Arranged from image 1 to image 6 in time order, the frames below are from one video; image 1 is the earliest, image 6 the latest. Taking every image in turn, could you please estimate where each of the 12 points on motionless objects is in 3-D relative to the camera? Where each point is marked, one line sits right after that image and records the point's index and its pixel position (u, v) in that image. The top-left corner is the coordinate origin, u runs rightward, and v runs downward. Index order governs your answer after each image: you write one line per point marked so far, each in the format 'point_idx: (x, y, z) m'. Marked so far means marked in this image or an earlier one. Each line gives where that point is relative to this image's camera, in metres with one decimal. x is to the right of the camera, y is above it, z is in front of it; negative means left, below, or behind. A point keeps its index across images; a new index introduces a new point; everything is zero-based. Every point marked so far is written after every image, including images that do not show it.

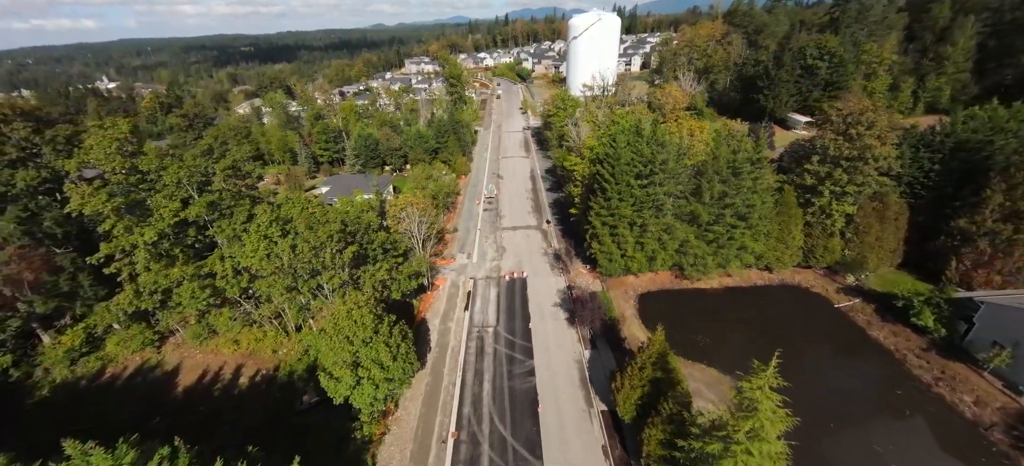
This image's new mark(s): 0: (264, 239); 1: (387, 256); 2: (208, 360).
0: (-10.3, -0.3, +15.0) m
1: (-5.8, -1.1, +16.9) m
2: (-15.9, -6.6, +18.9) m
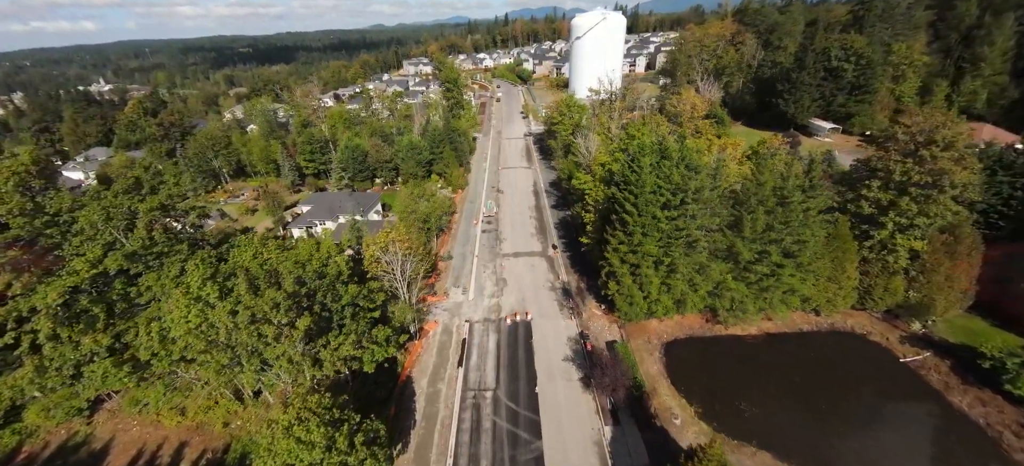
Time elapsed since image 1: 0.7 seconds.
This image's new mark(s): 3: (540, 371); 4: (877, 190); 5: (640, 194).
0: (-10.2, -2.3, +11.7) m
1: (-5.7, -3.1, +13.6) m
2: (-15.7, -8.7, +15.6) m
3: (+1.3, -6.5, +17.1) m
4: (+17.9, +2.1, +17.7) m
5: (+5.9, +1.8, +16.7) m
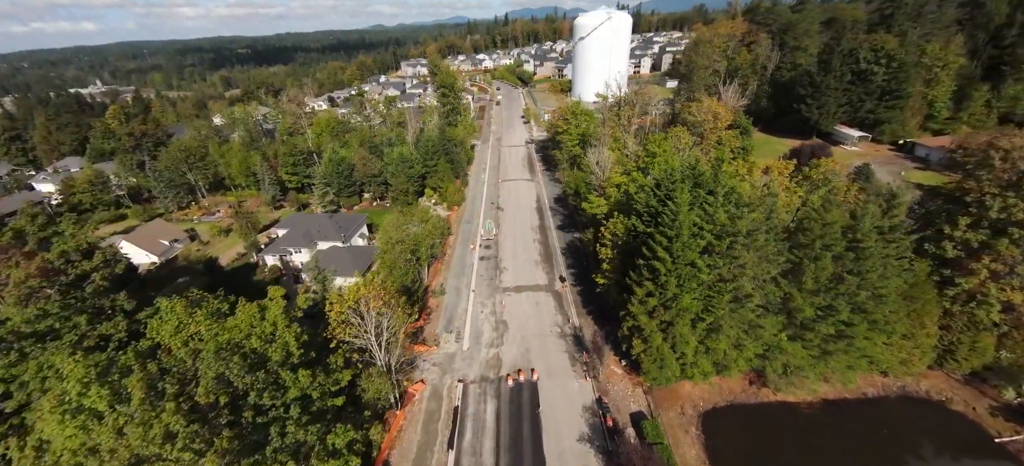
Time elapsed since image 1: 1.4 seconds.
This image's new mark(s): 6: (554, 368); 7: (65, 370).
0: (-10.1, -4.3, +8.3) m
1: (-5.6, -5.0, +10.2) m
2: (-15.6, -10.7, +12.2) m
3: (+1.4, -8.5, +13.7) m
4: (+18.0, +0.2, +14.3) m
5: (+6.0, -0.2, +13.4) m
6: (+2.0, -6.4, +17.2) m
7: (-11.7, -3.5, +9.5) m
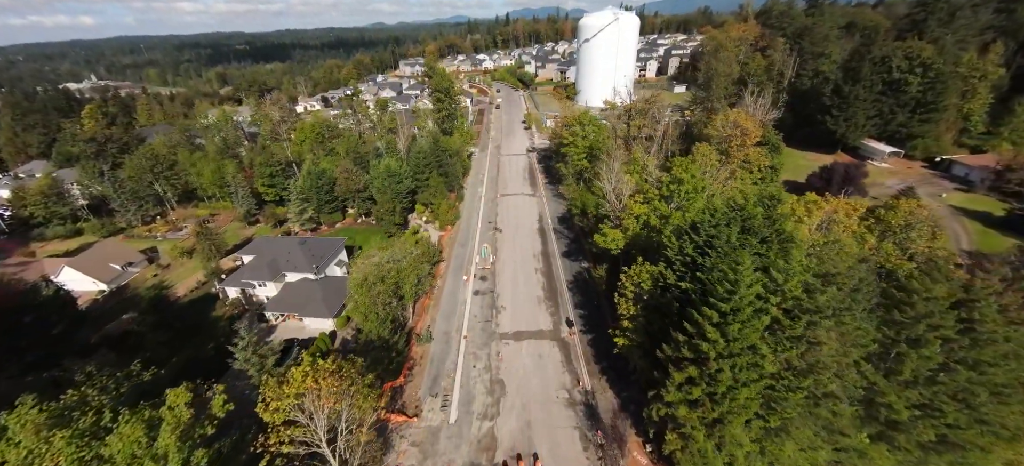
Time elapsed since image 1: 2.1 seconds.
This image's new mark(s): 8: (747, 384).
0: (-10.2, -6.1, +4.9) m
1: (-5.7, -6.9, +6.8) m
2: (-15.7, -12.4, +8.8) m
3: (+1.3, -10.5, +10.3) m
4: (+18.0, -2.0, +11.0) m
5: (+6.0, -2.2, +10.0) m
6: (+1.9, -8.4, +13.8) m
7: (-11.8, -5.4, +6.1) m
8: (+6.5, -4.2, +10.2) m
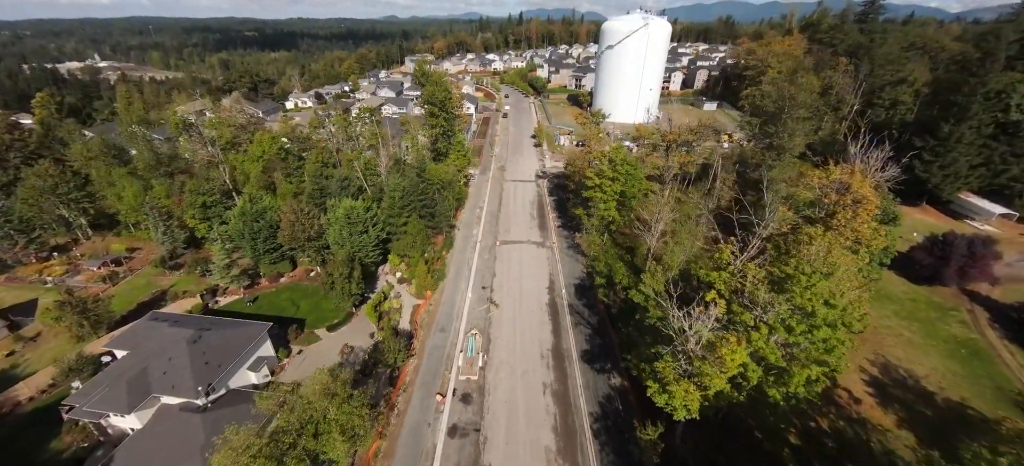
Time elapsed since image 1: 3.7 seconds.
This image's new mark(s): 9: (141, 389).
0: (-10.6, -10.1, -2.8) m
1: (-6.1, -11.2, -0.9) m
2: (-16.5, -16.2, +1.1) m
3: (+0.7, -15.1, +2.6) m
4: (+17.8, -7.5, +3.2) m
5: (+5.8, -7.1, +2.3) m
6: (+1.4, -13.1, +6.1) m
7: (-12.1, -9.3, -1.6) m
8: (+6.2, -9.1, +2.4) m
9: (-14.5, -5.9, +14.3) m
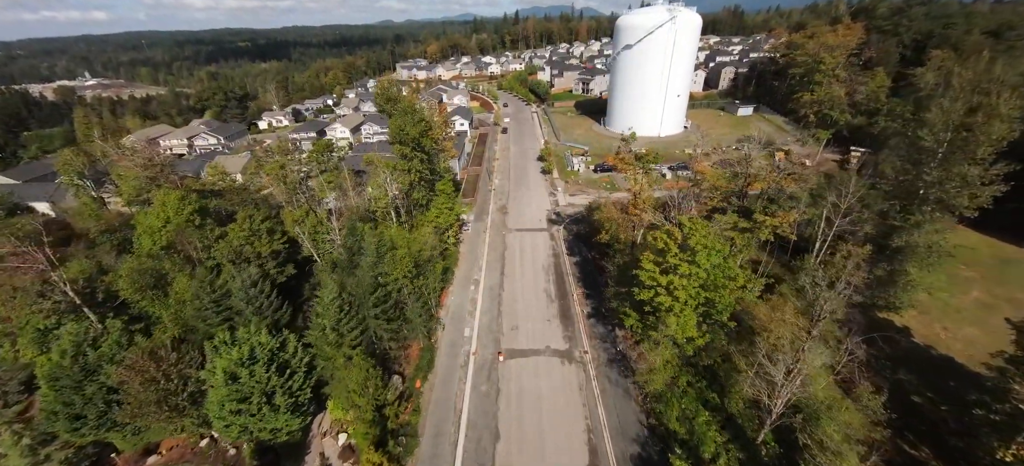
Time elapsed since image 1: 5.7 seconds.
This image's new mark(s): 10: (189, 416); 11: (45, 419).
0: (-10.0, -16.1, -12.1) m
1: (-5.5, -17.0, -10.2) m
2: (-15.6, -22.3, -8.1) m
3: (+1.5, -20.6, -6.8) m
4: (+18.3, -12.4, -6.4) m
5: (+6.3, -12.4, -7.2) m
6: (+2.2, -18.6, -3.3) m
7: (-11.6, -15.3, -10.9) m
8: (+6.8, -14.4, -7.0) m
9: (-13.8, -12.0, +5.0) m
10: (-12.0, -6.8, +13.7) m
11: (-16.3, -6.5, +13.3) m
